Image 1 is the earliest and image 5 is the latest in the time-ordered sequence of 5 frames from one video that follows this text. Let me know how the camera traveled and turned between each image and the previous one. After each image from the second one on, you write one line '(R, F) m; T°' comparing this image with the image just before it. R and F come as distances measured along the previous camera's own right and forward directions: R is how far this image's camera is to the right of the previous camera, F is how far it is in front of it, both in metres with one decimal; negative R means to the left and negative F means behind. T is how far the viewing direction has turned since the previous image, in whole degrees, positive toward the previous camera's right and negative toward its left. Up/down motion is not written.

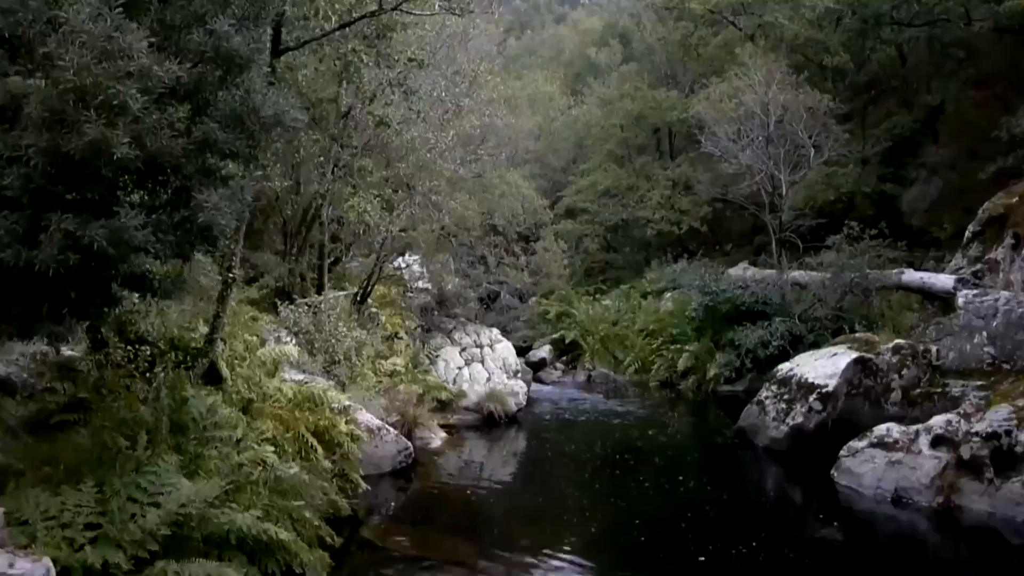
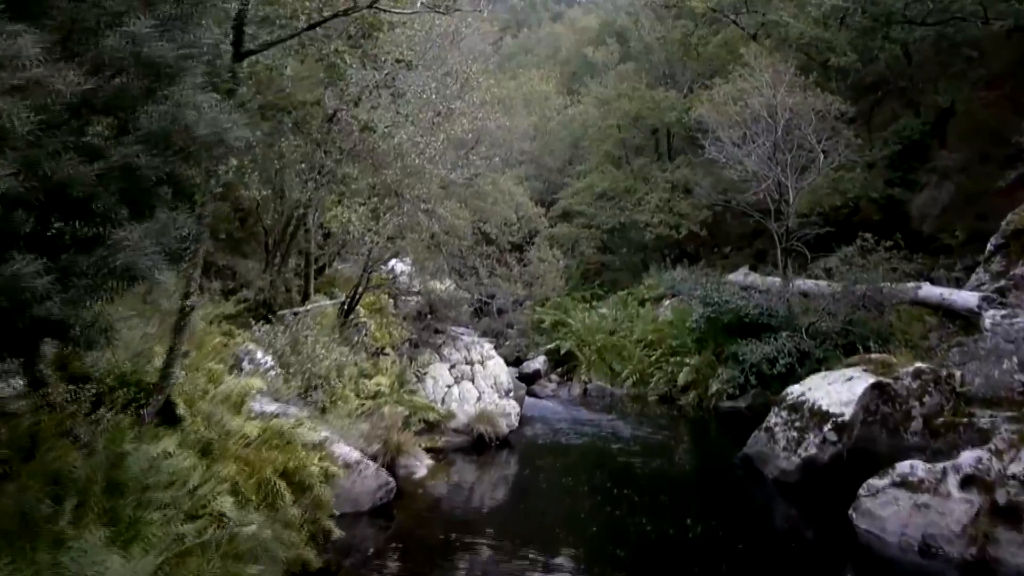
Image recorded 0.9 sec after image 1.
(0.0, +0.5) m; 0°
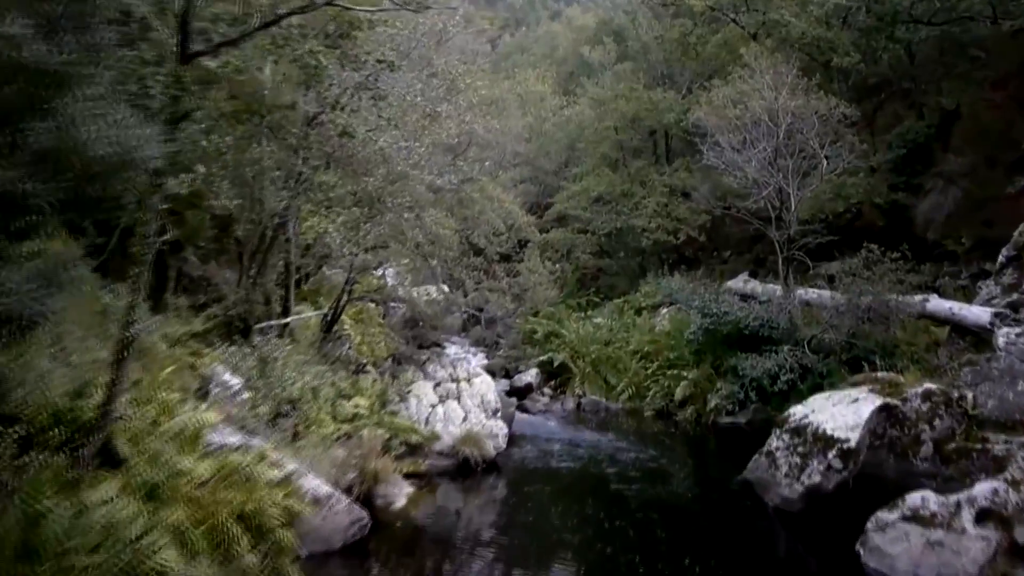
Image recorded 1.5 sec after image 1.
(+0.1, +0.4) m; 0°
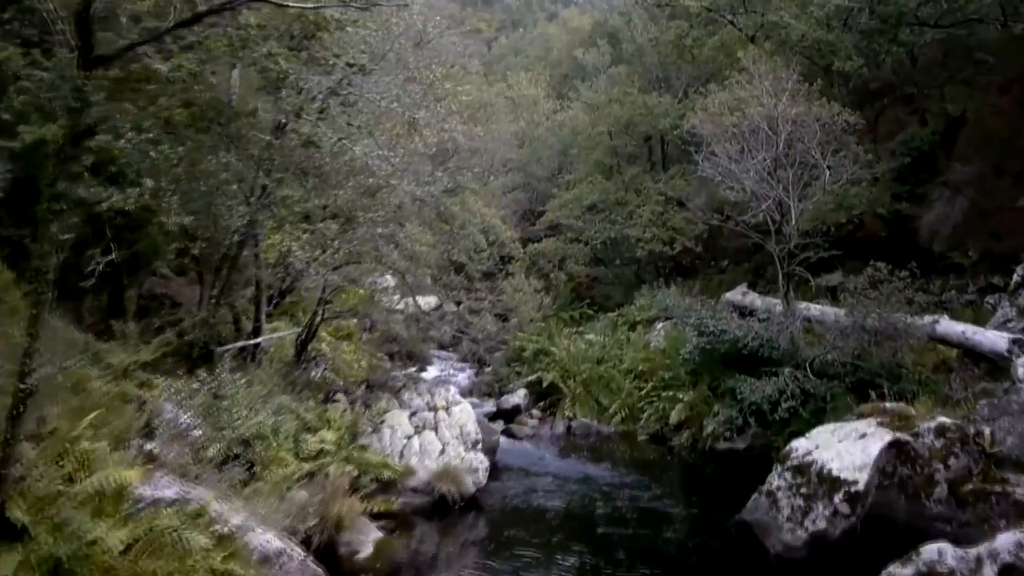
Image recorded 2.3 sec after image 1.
(+0.2, +0.6) m; 0°
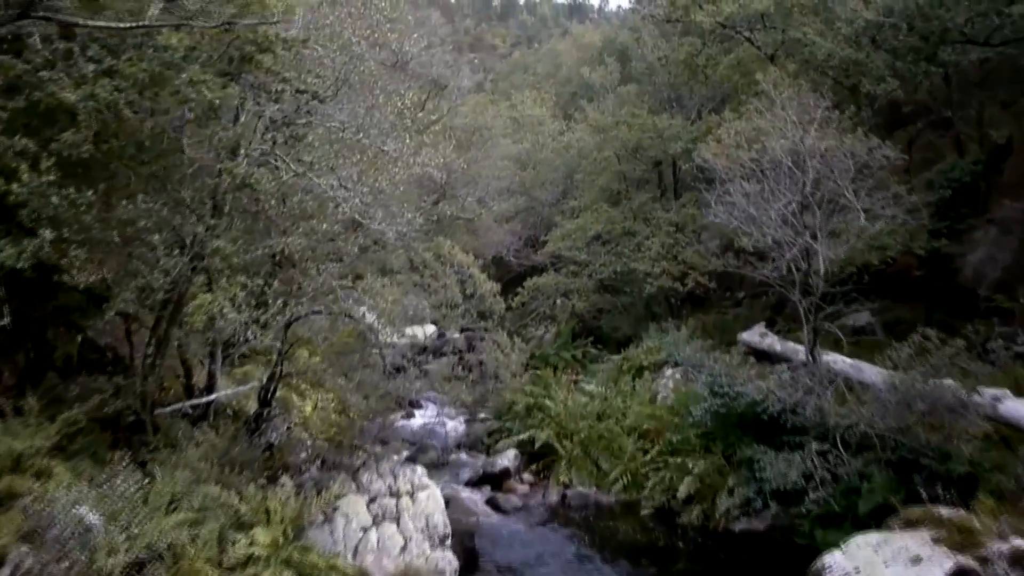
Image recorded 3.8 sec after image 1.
(+0.3, +1.2) m; -1°
